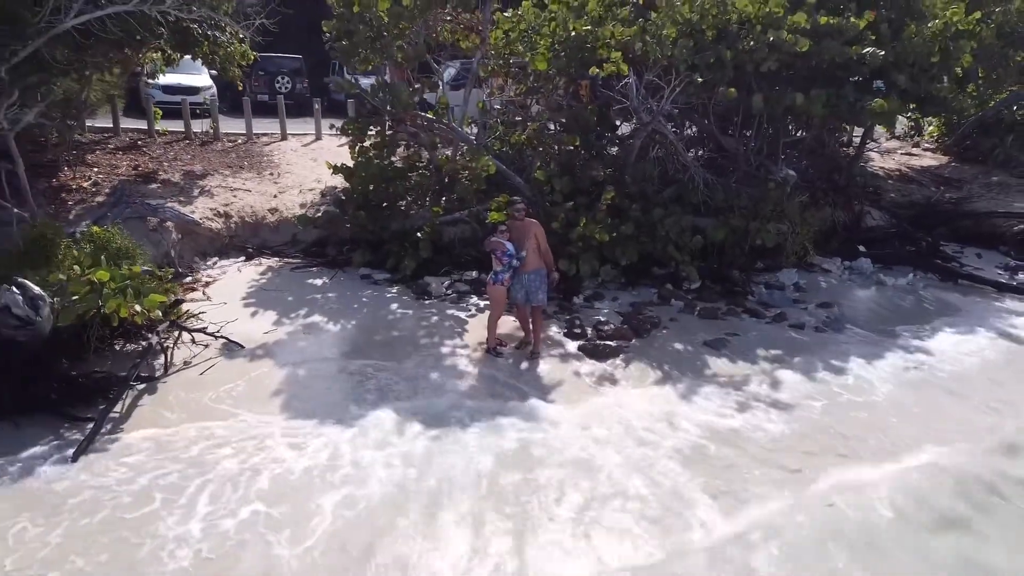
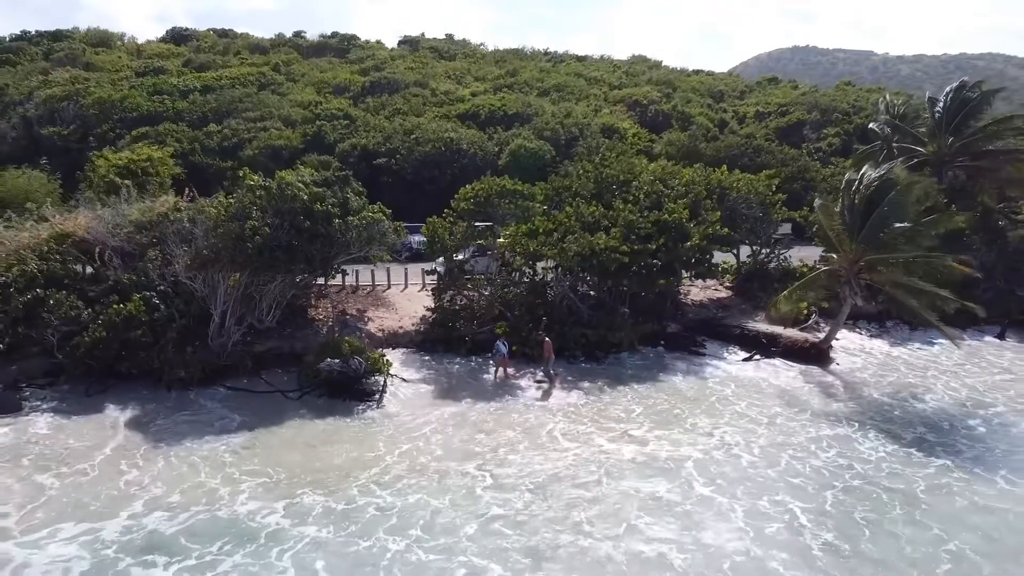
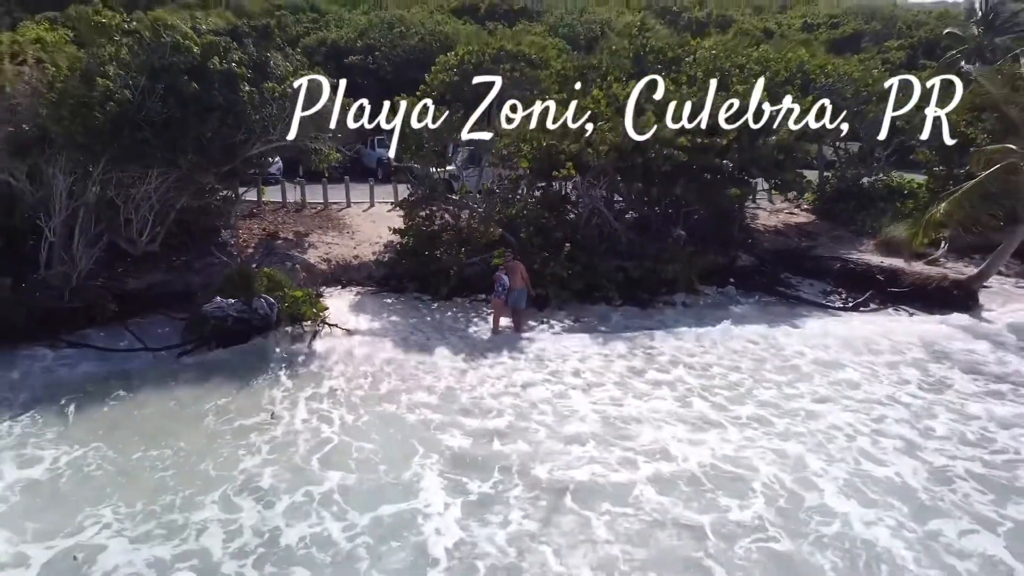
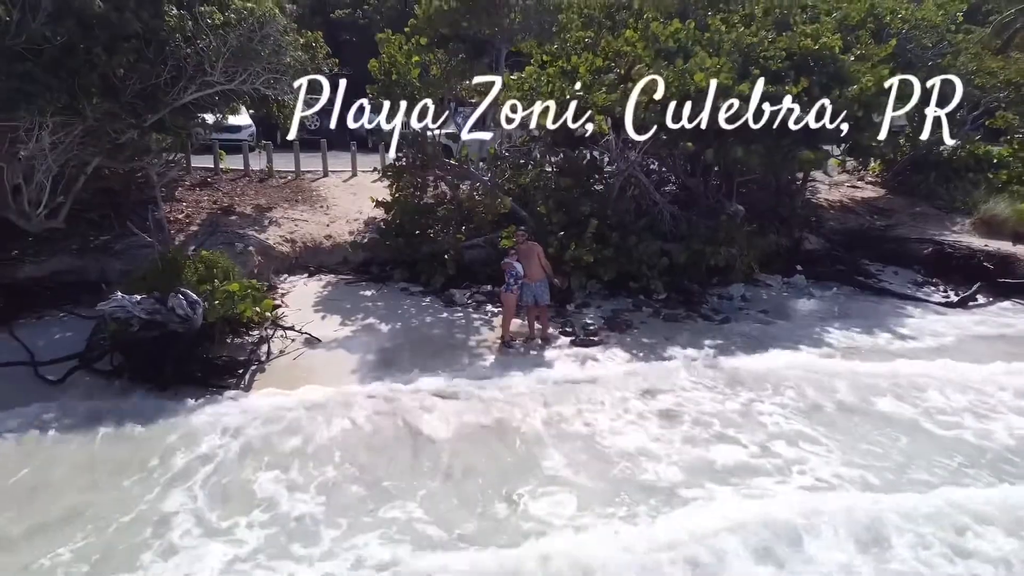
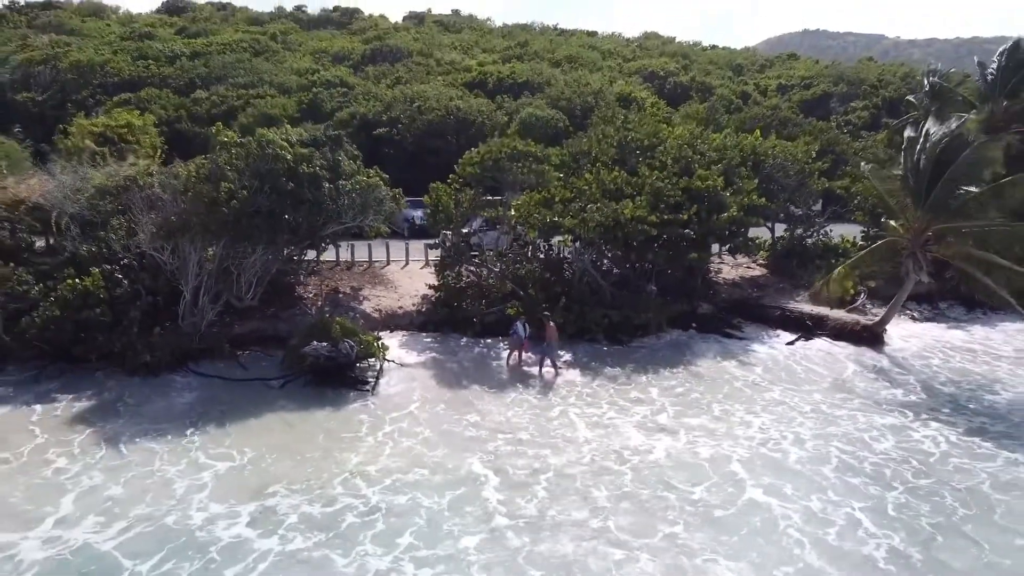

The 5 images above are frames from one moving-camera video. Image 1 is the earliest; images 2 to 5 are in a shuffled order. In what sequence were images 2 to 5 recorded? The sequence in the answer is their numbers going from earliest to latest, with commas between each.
4, 3, 5, 2
